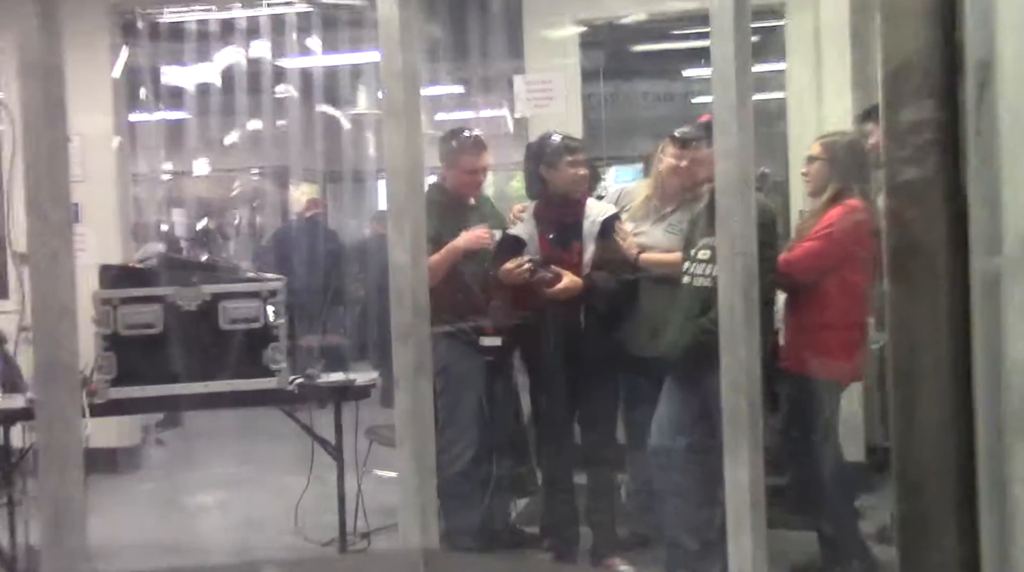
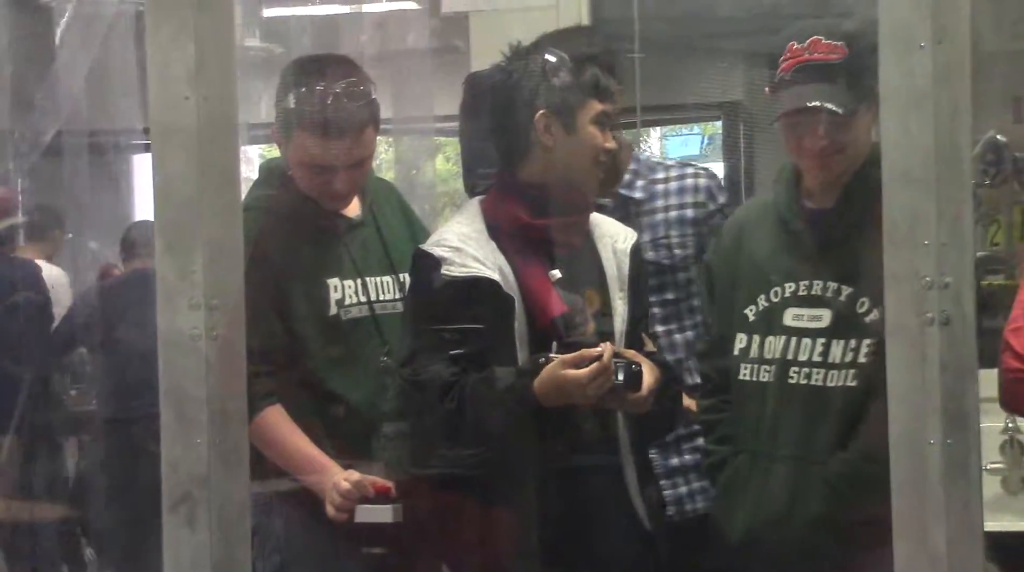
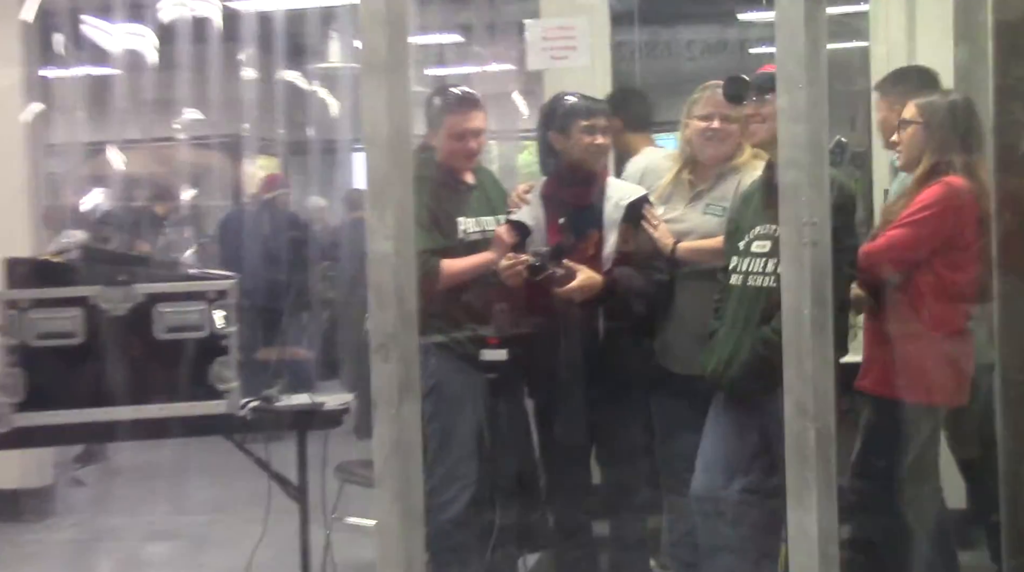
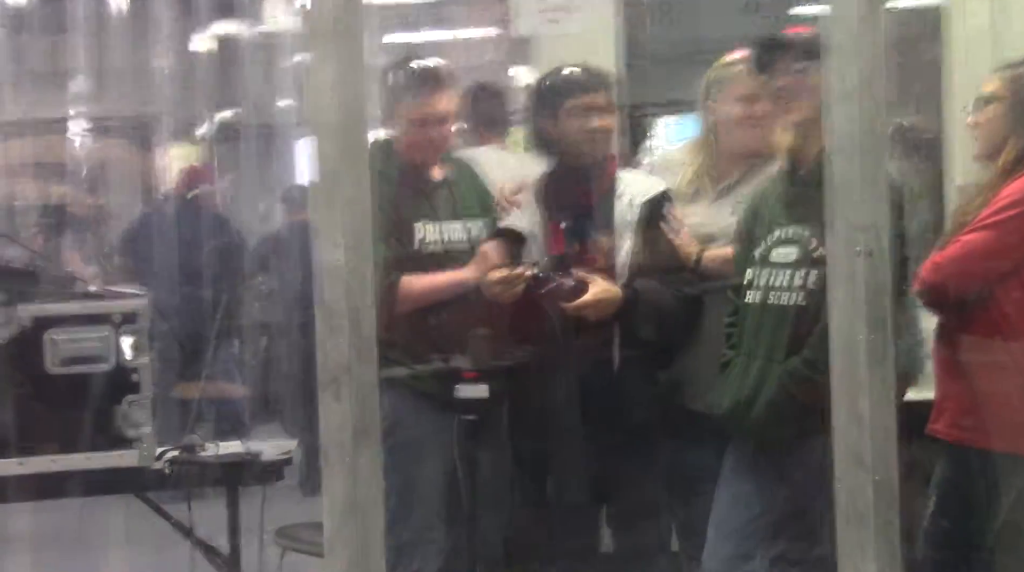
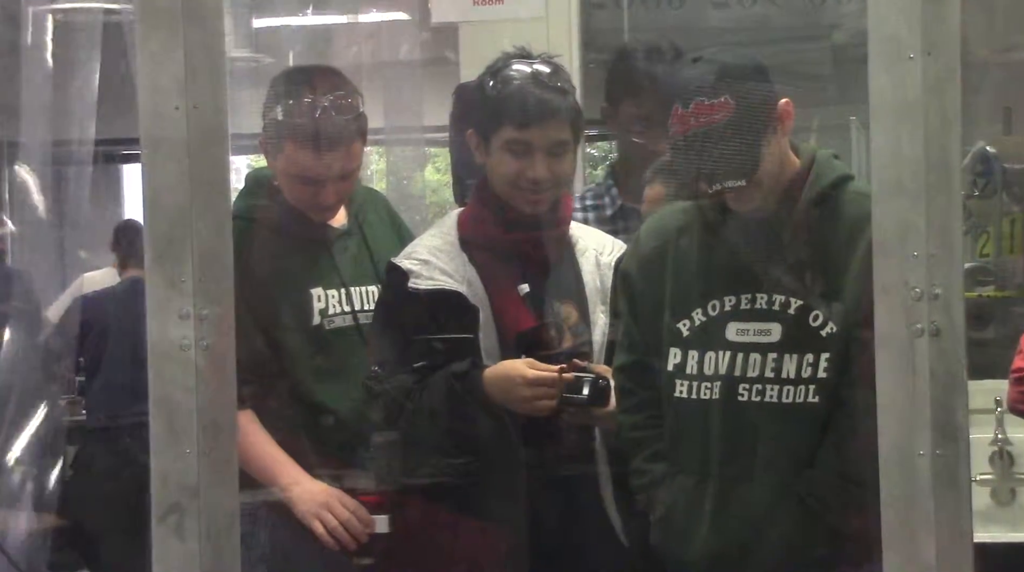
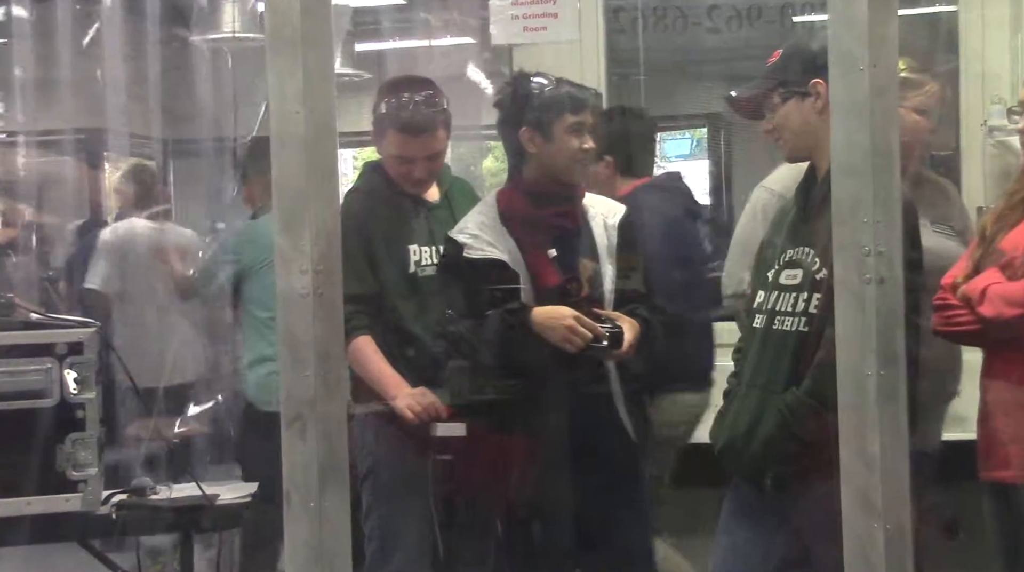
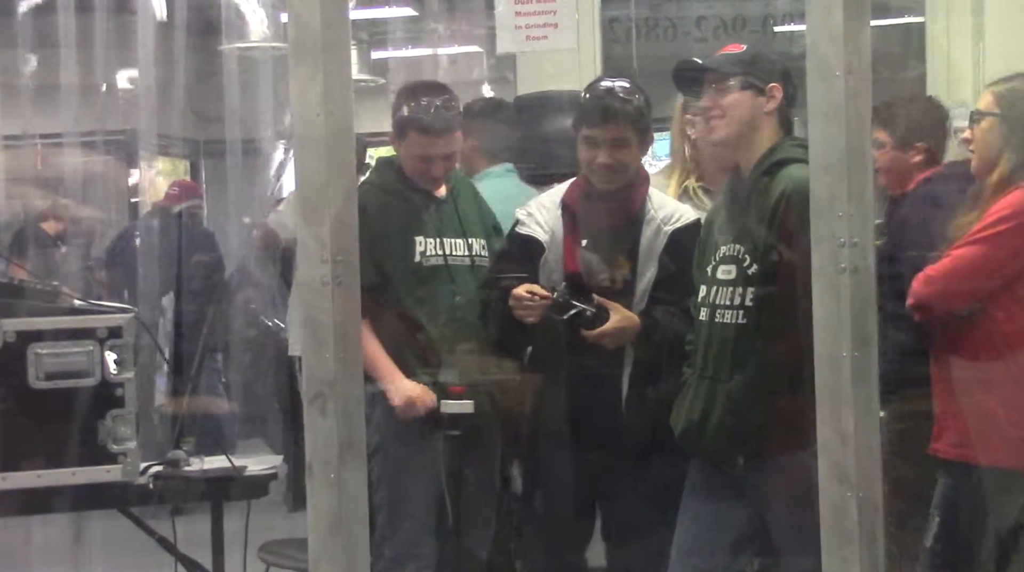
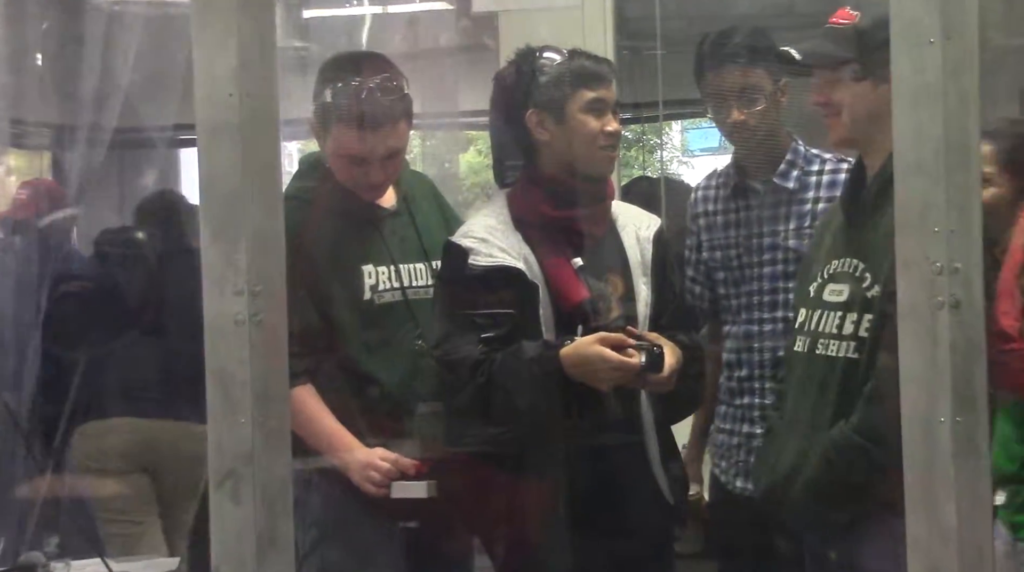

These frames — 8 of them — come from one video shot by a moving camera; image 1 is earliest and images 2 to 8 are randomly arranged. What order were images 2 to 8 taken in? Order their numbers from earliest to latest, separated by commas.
3, 4, 7, 6, 8, 2, 5
